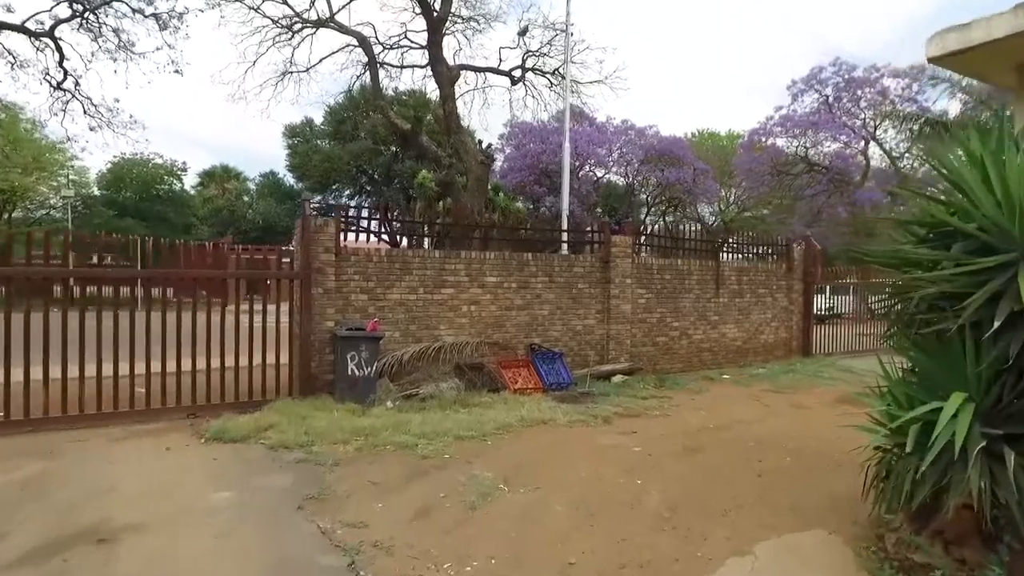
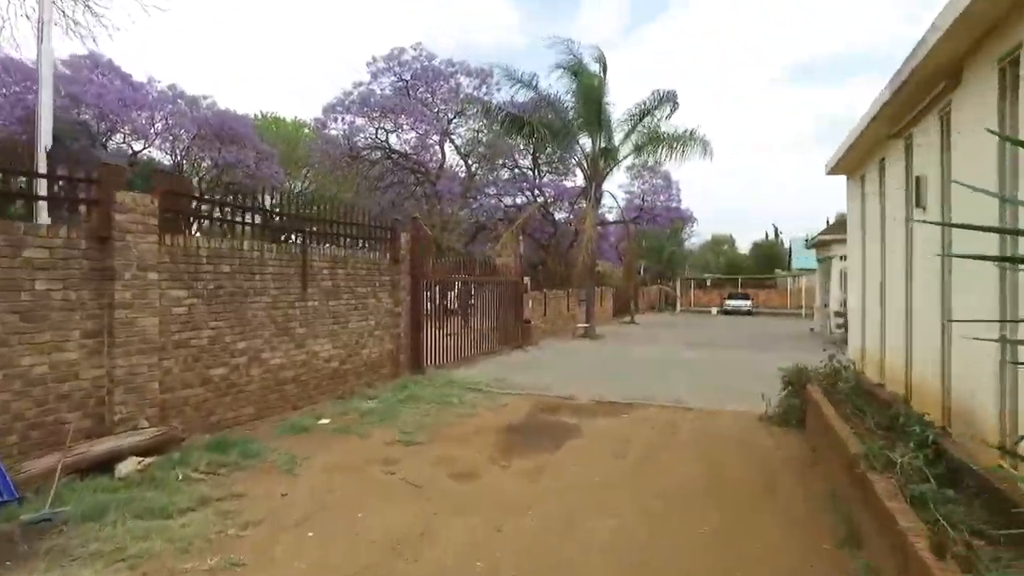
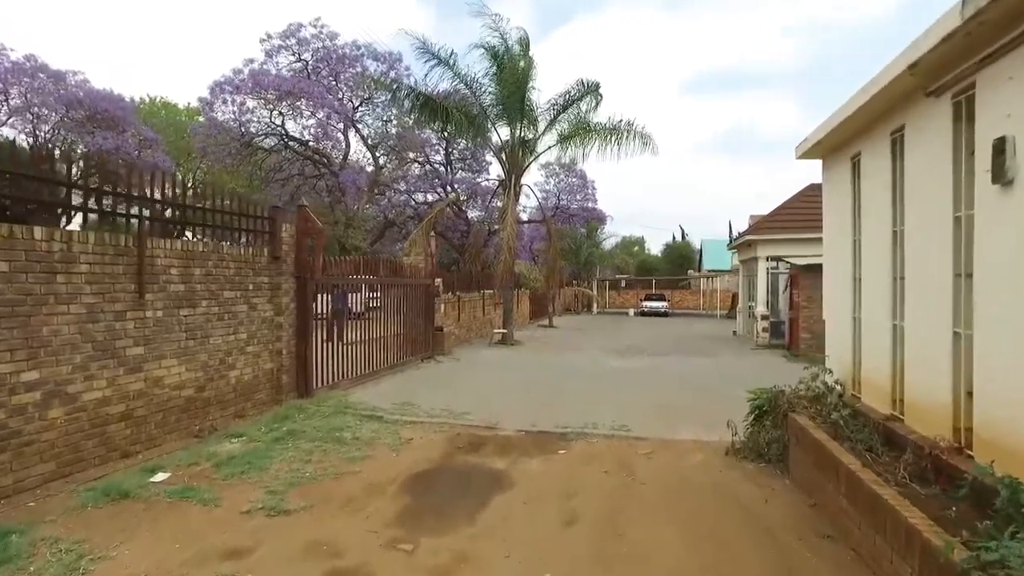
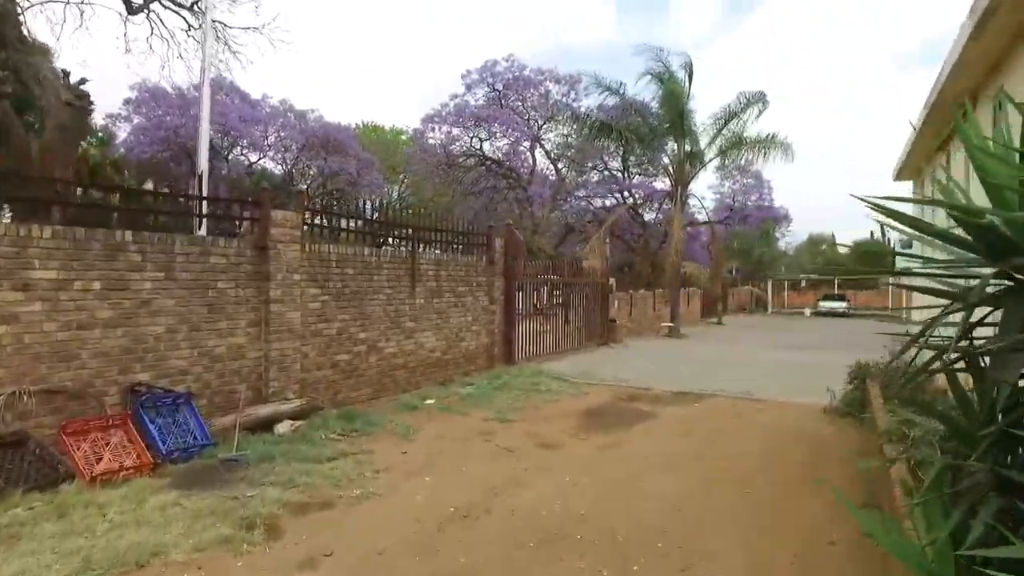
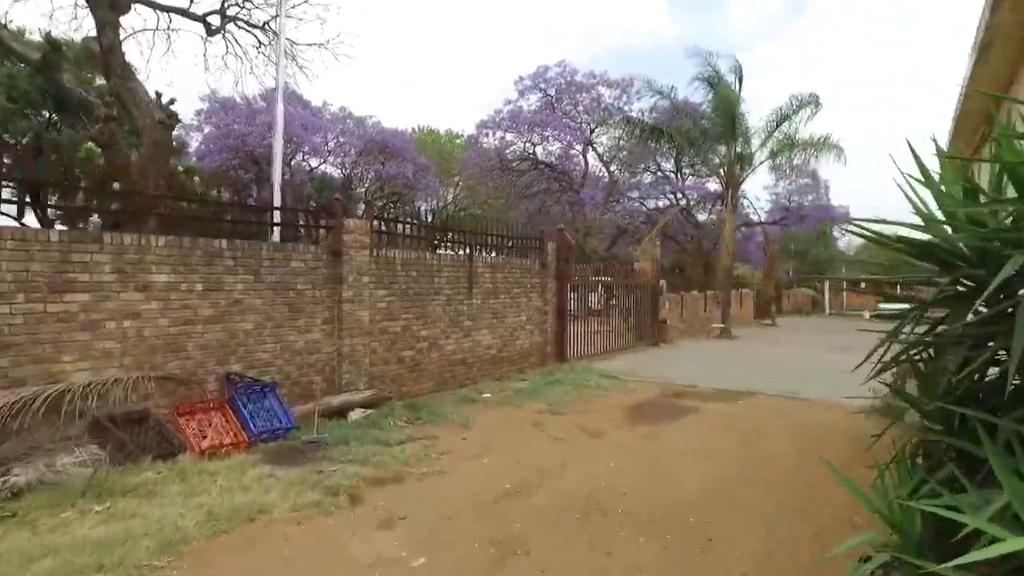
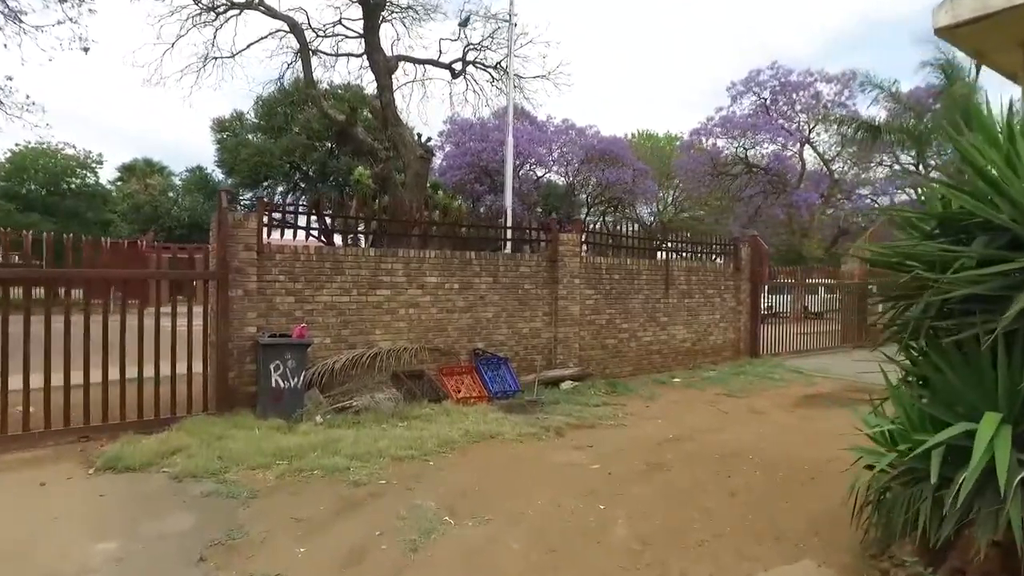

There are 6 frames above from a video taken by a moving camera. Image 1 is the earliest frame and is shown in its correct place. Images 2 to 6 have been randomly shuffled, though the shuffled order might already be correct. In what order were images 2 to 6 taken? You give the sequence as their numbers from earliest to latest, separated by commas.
6, 5, 4, 2, 3
